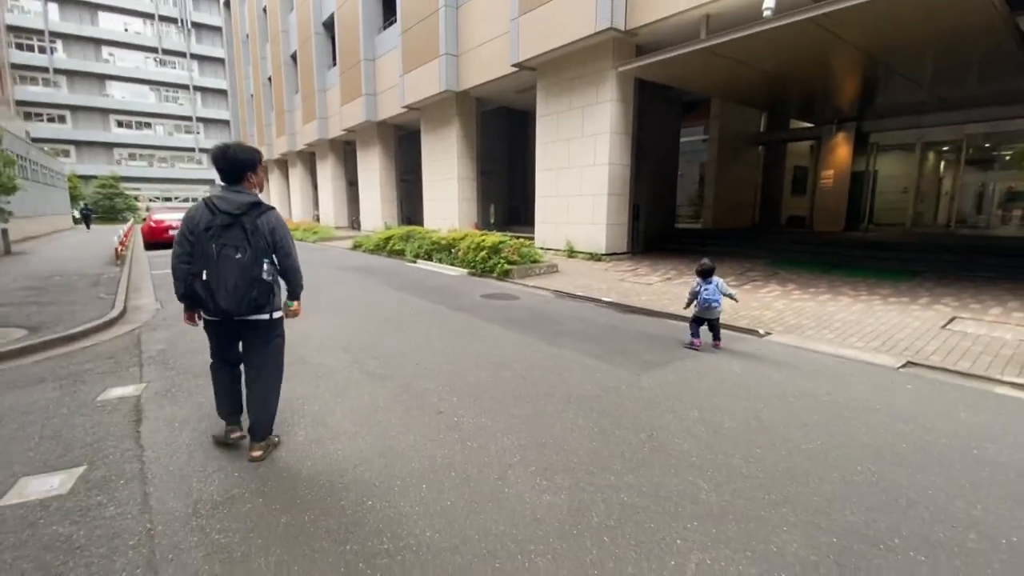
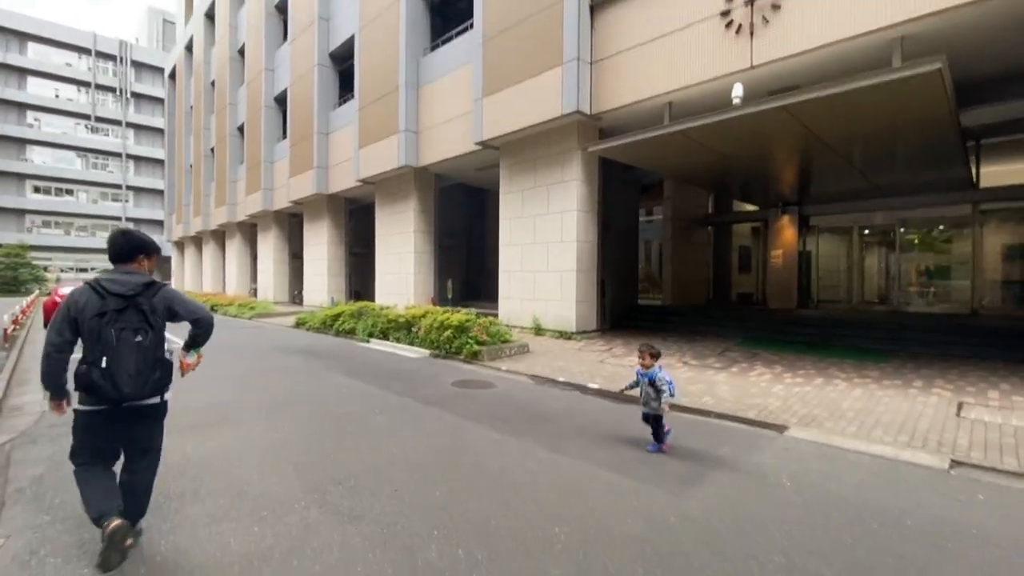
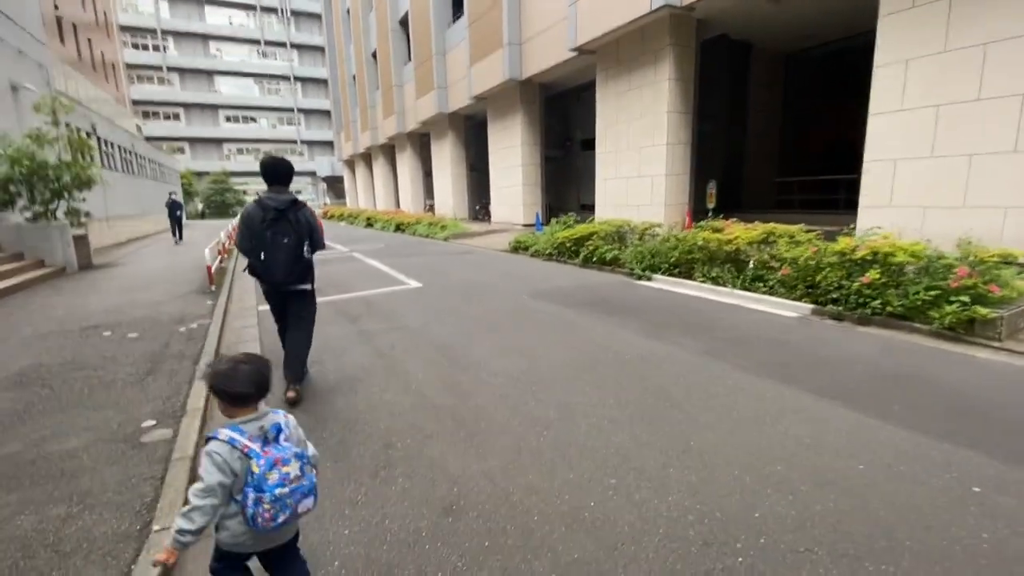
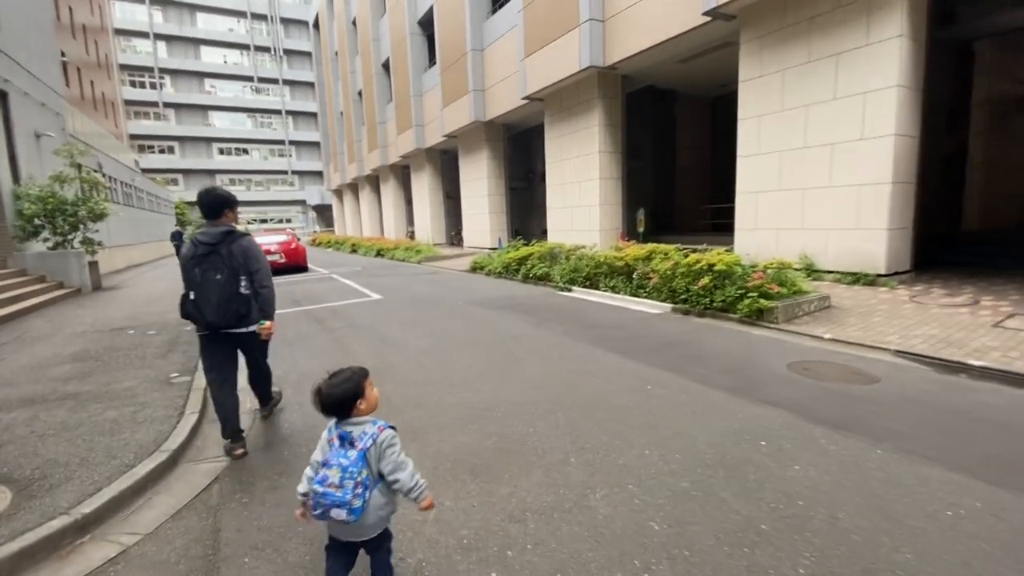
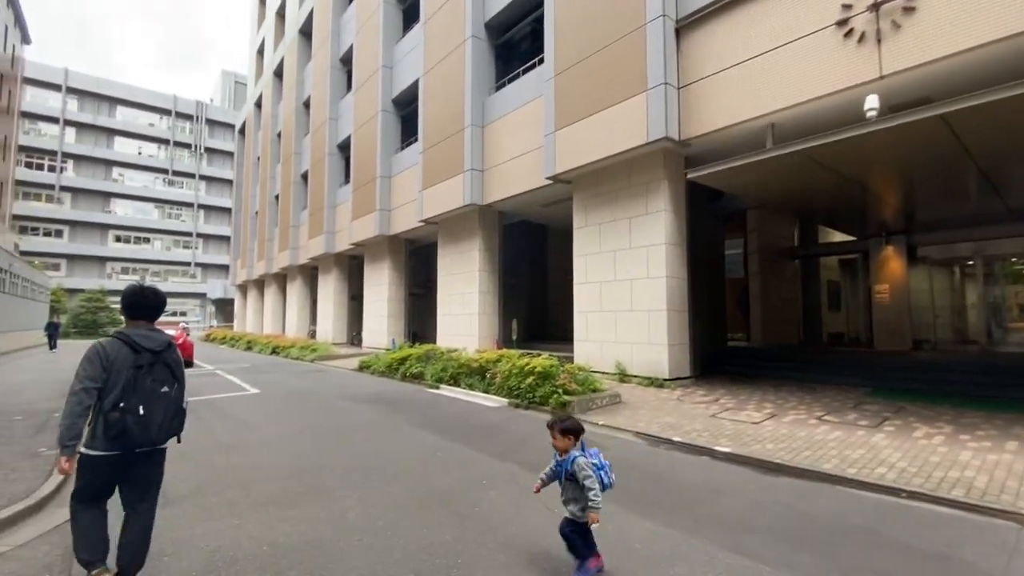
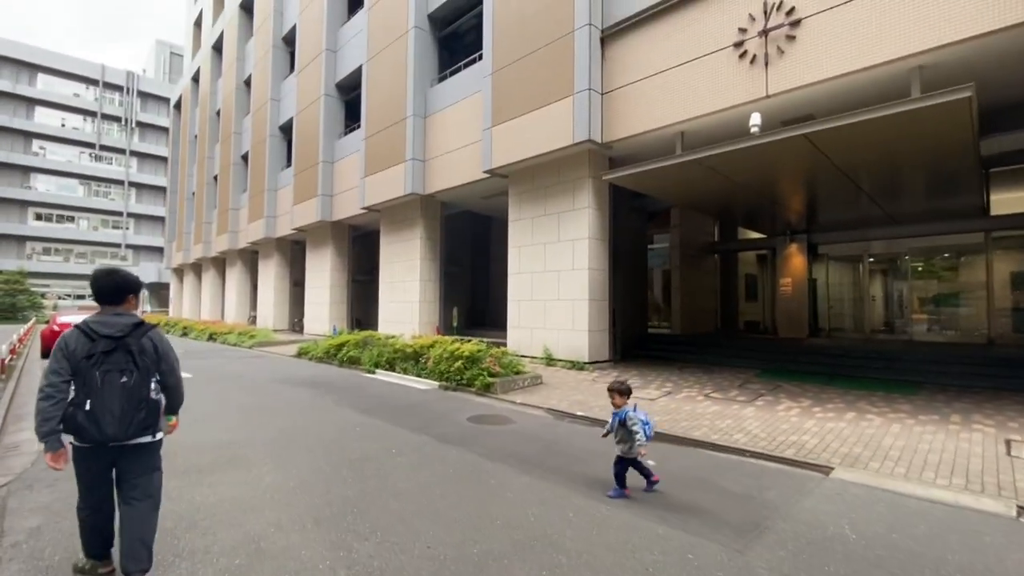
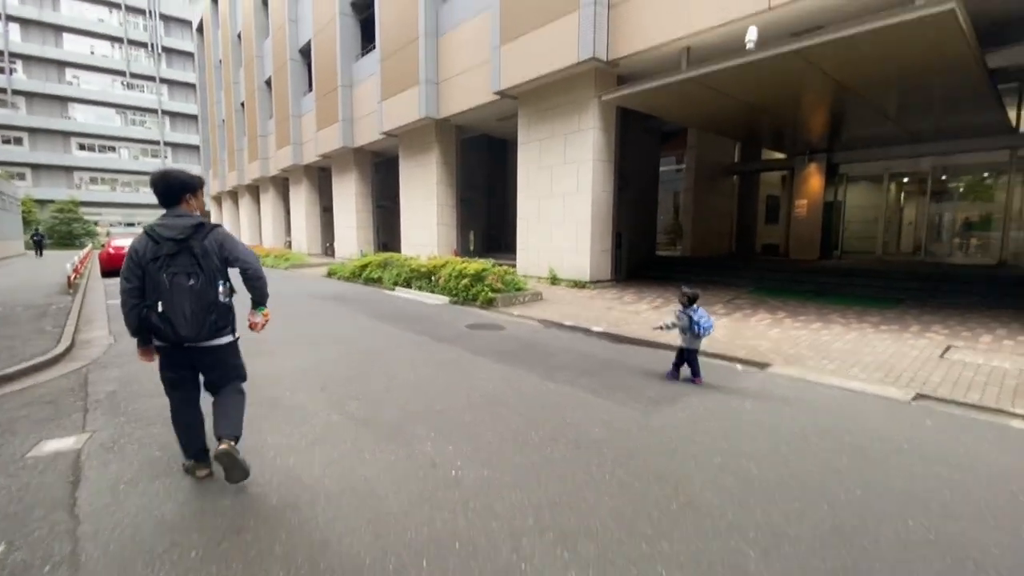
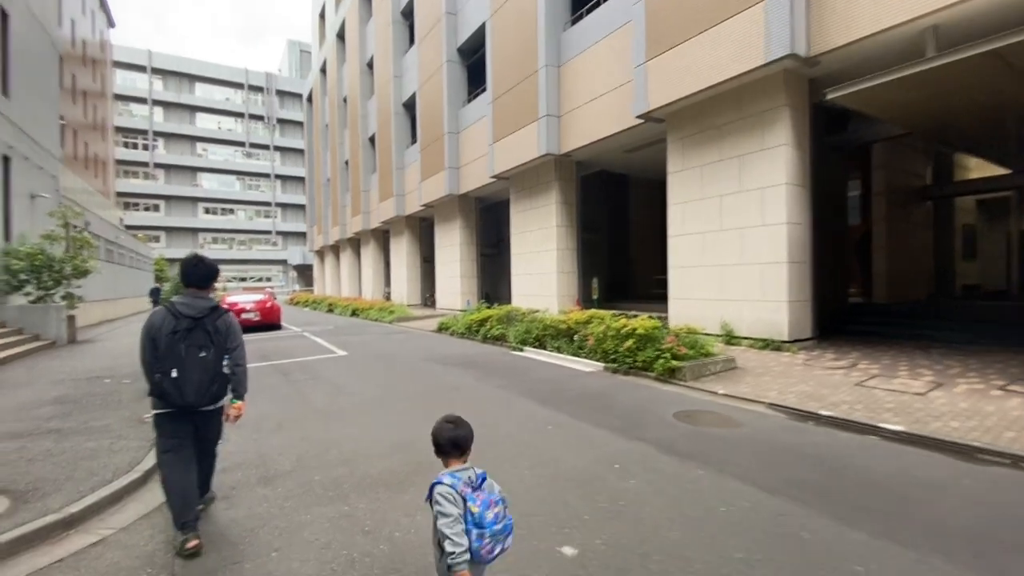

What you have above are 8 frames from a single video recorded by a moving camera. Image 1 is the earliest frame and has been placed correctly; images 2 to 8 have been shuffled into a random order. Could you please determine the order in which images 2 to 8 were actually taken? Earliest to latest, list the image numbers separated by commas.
7, 2, 6, 5, 8, 4, 3
